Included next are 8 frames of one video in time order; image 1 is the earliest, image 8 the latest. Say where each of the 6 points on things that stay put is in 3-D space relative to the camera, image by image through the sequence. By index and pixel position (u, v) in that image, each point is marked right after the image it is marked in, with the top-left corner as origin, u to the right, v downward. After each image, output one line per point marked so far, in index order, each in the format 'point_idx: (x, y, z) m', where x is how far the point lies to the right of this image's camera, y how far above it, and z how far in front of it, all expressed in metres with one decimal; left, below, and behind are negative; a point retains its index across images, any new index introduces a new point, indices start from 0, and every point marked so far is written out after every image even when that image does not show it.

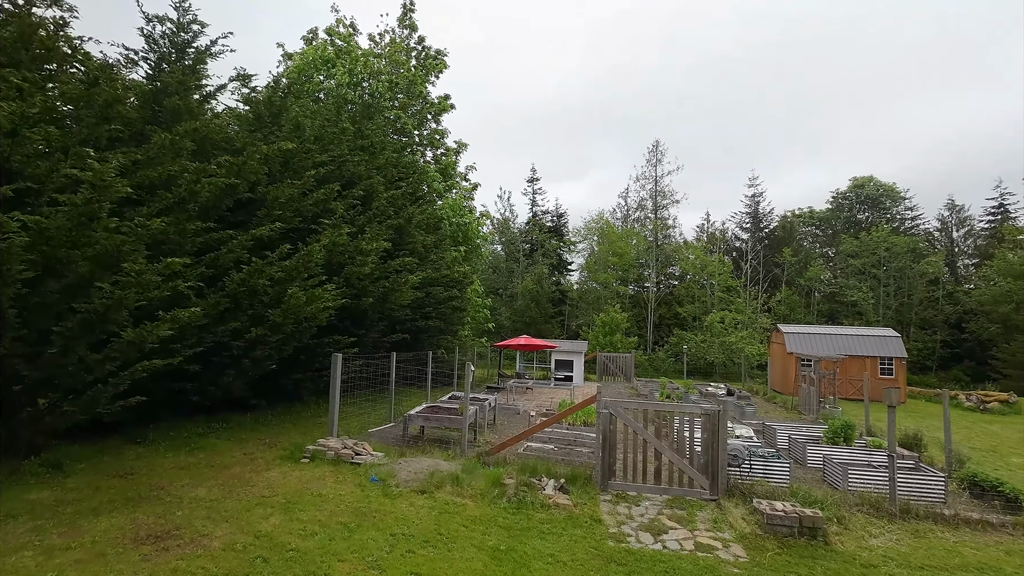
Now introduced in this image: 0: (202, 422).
0: (-5.6, -2.4, +8.8) m
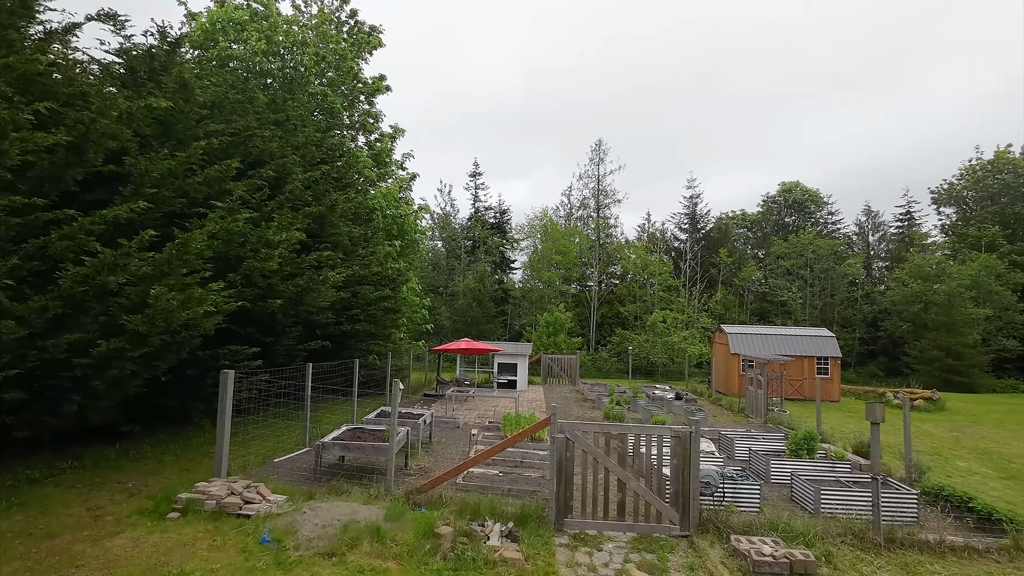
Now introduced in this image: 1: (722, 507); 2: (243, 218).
0: (-6.5, -2.4, +6.7) m
1: (+2.9, -3.1, +6.8) m
2: (-4.4, +1.2, +7.9) m
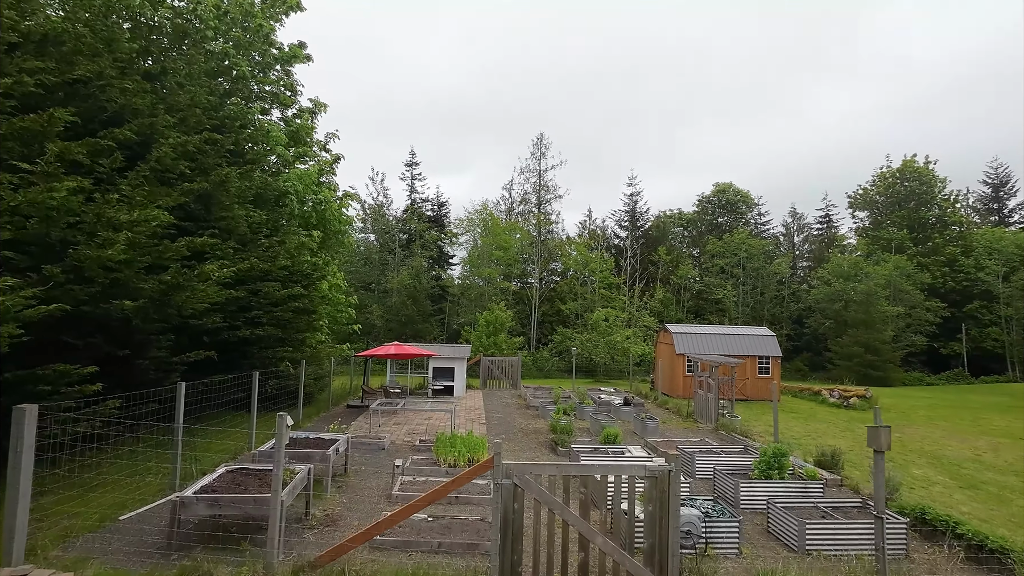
0: (-7.2, -2.4, +4.2) m
1: (+2.2, -3.1, +5.5) m
2: (-5.2, +1.2, +5.7) m
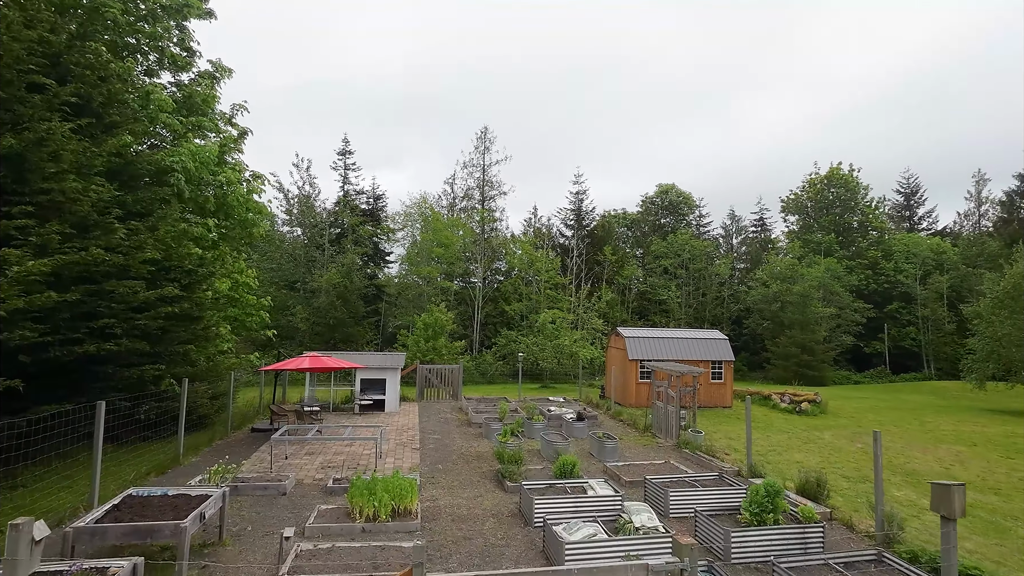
0: (-7.5, -2.4, +1.5) m
1: (+1.7, -3.1, +3.8) m
2: (-5.7, +1.2, +3.2) m
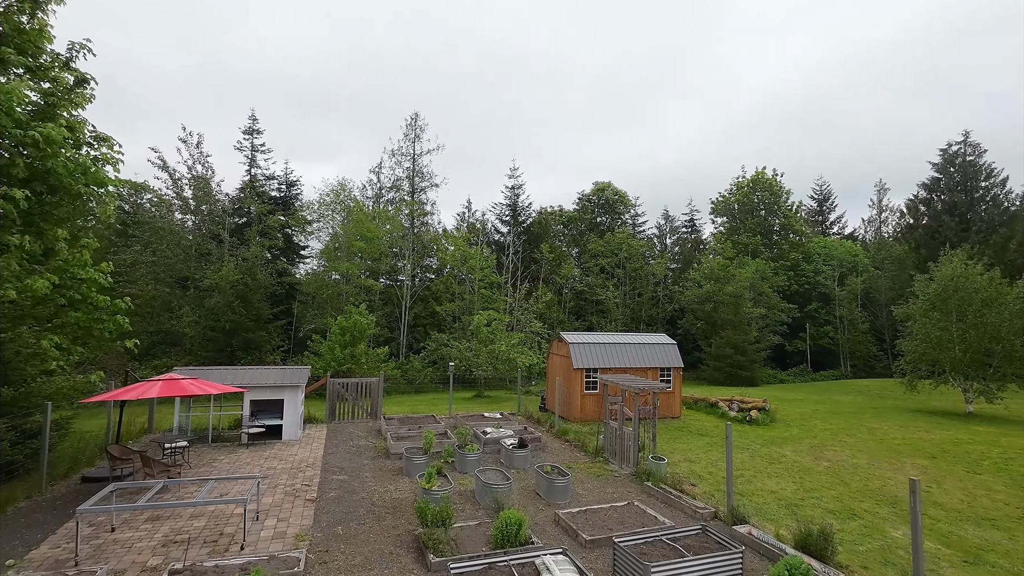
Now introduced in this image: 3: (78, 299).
0: (-7.4, -2.4, -2.0) m
1: (+1.3, -3.2, +1.6) m
2: (-5.9, +1.2, -0.1) m
3: (-10.9, -0.3, +12.2) m
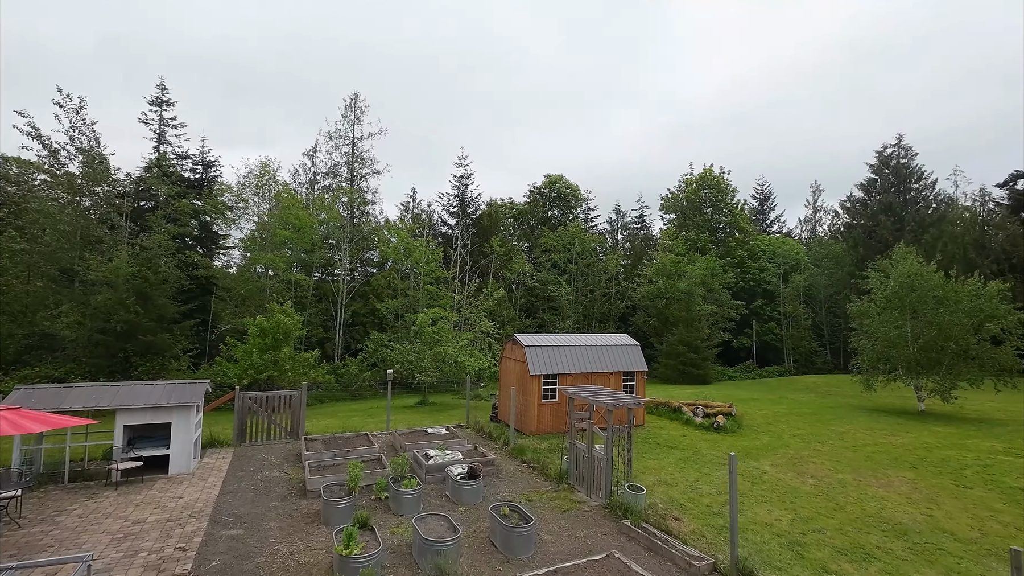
0: (-6.9, -2.4, -4.8) m
1: (+1.4, -3.2, -0.2) m
2: (-5.6, +1.1, -2.7) m
3: (-11.9, -0.2, +8.9) m
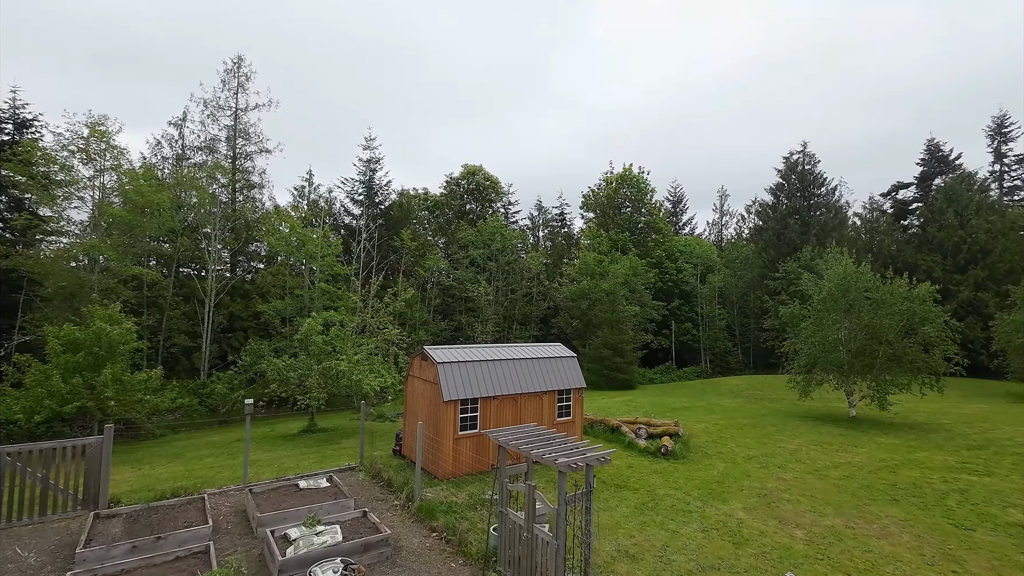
0: (-5.6, -2.4, -9.1) m
1: (+1.8, -3.2, -3.2) m
2: (-4.6, +1.1, -6.9) m
3: (-12.8, -0.1, +3.5) m
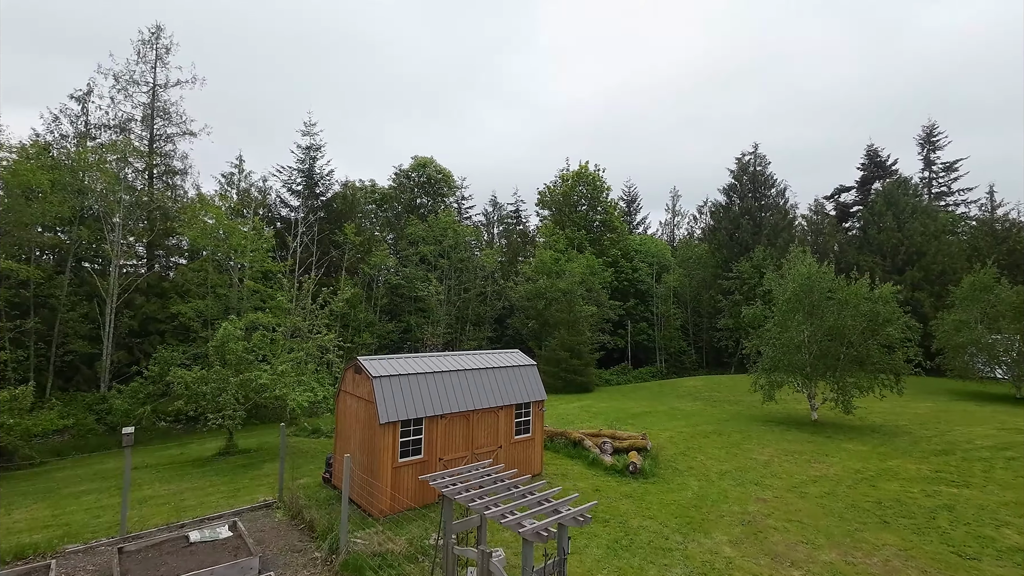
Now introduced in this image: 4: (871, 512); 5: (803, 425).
0: (-4.6, -2.5, -11.3) m
1: (+2.2, -3.3, -4.7) m
2: (-3.8, +1.1, -9.0) m
3: (-13.0, -0.1, +0.6) m
4: (+7.3, -4.6, +9.9) m
5: (+10.9, -5.2, +18.2) m
